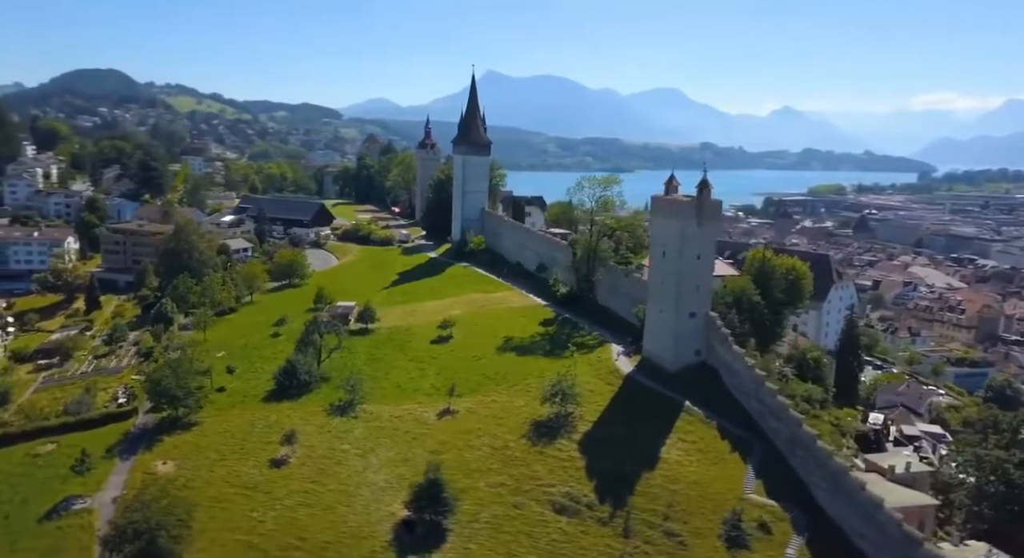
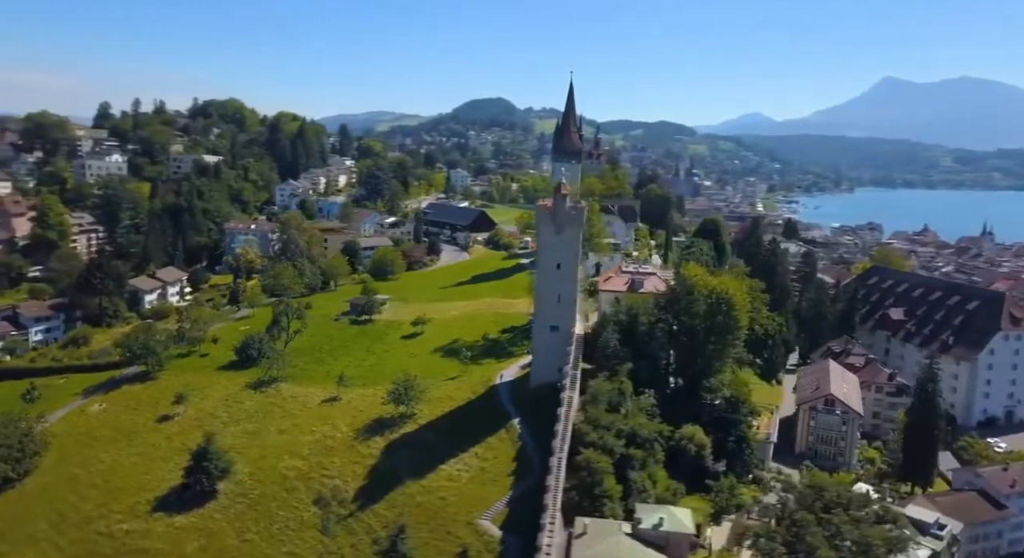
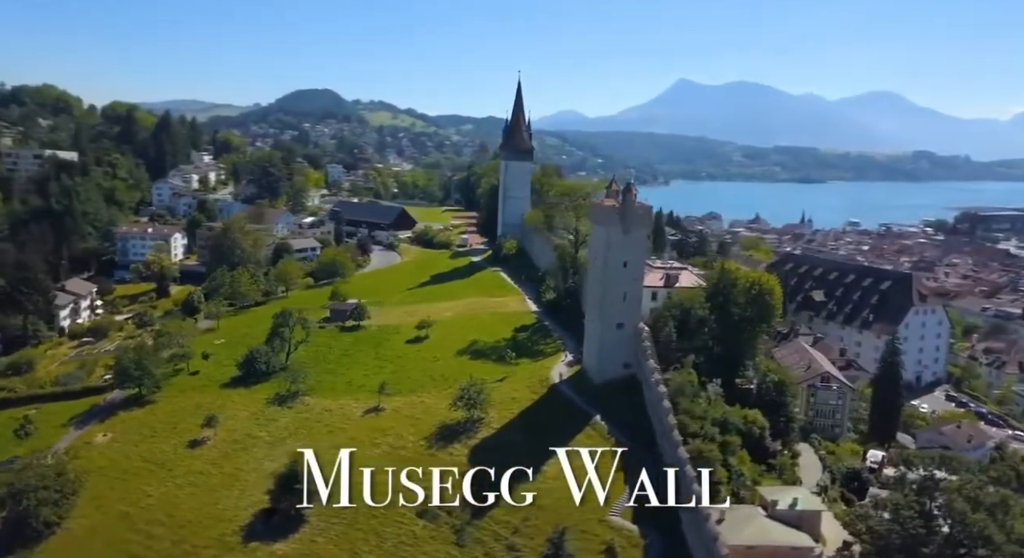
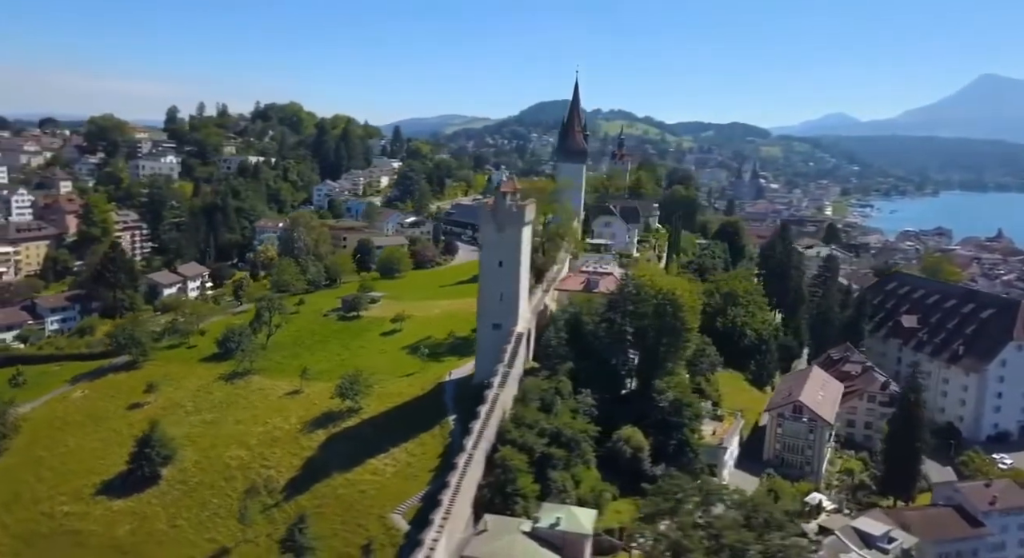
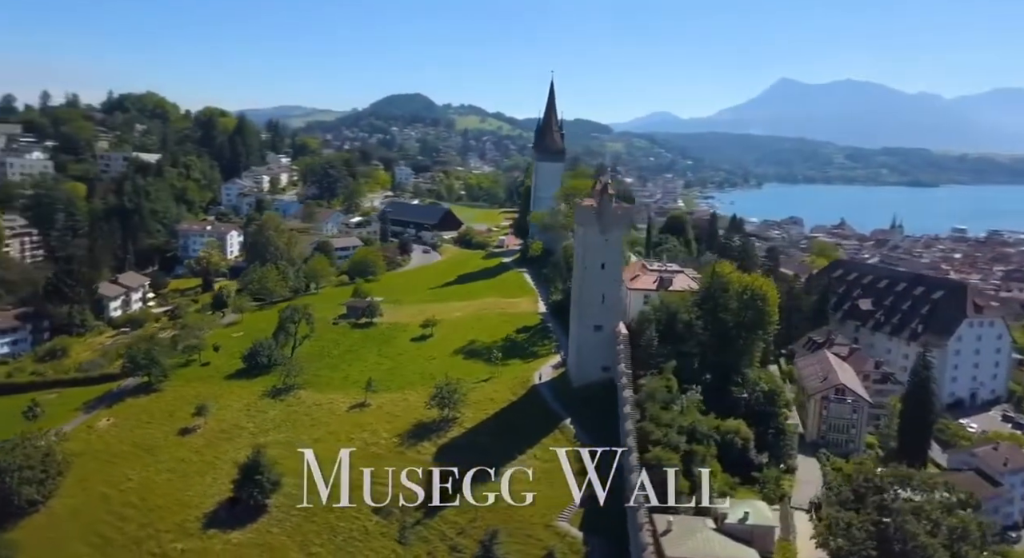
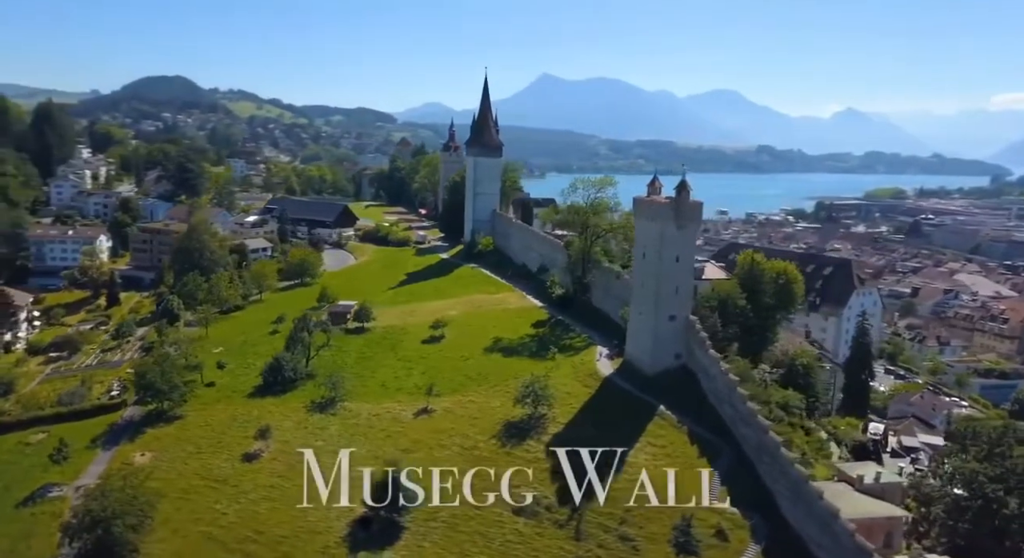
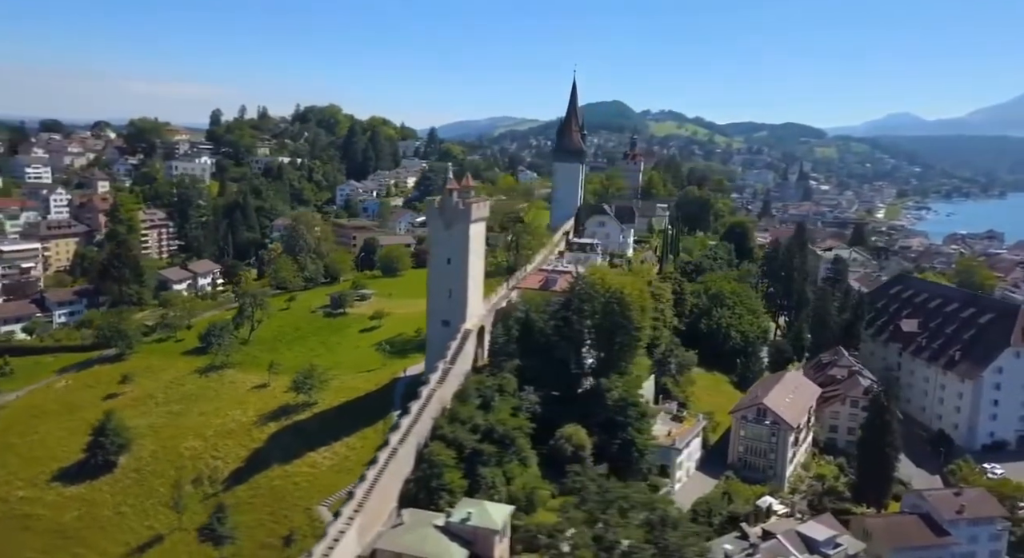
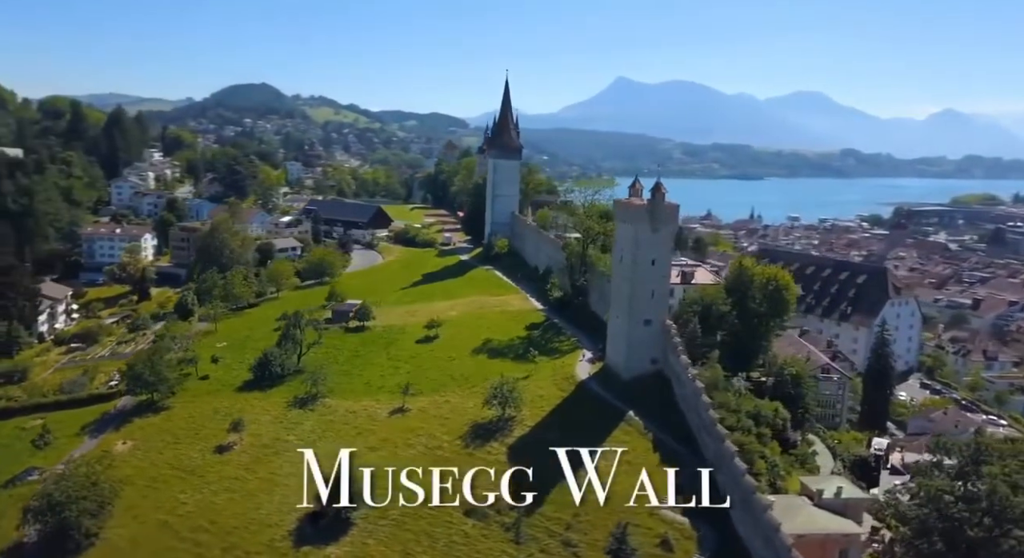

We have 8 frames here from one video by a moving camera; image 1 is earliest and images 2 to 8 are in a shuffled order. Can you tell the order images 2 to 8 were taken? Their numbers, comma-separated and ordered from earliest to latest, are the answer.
6, 8, 3, 5, 2, 4, 7
